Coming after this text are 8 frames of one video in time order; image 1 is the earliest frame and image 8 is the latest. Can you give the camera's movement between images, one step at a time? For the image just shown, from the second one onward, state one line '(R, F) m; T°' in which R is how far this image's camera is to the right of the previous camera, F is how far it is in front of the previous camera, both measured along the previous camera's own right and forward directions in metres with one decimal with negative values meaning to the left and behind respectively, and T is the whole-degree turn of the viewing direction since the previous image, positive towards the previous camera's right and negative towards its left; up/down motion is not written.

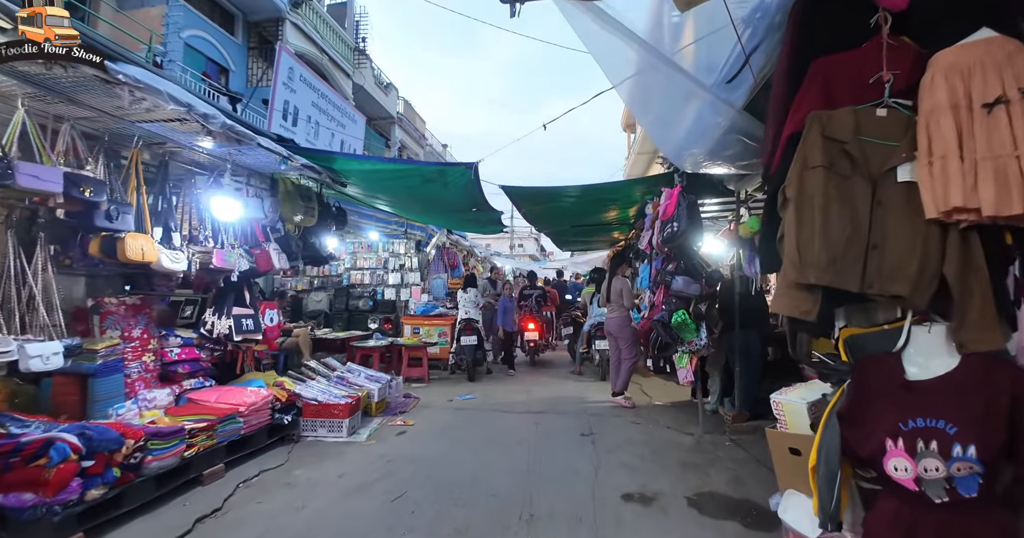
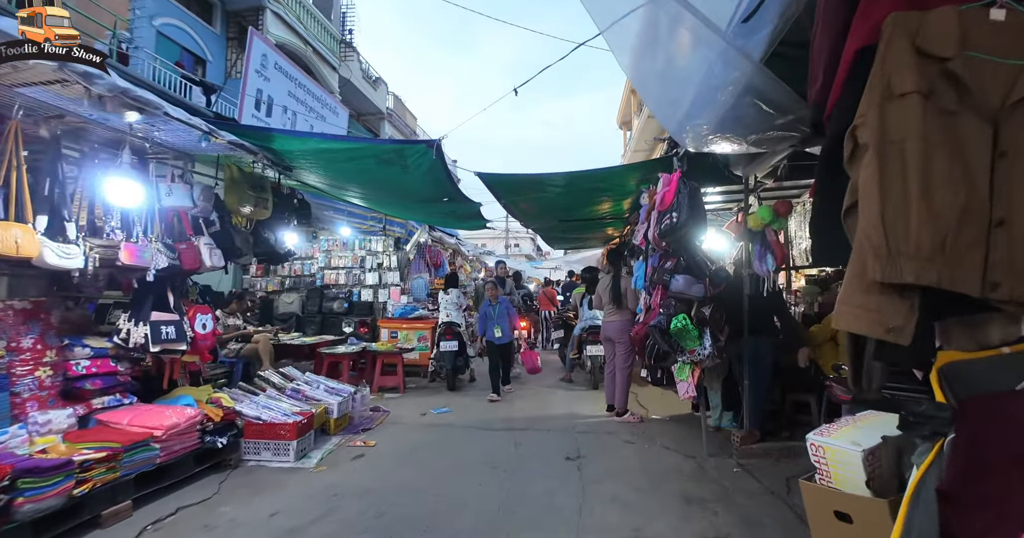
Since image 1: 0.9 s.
(+0.2, +0.6) m; 0°
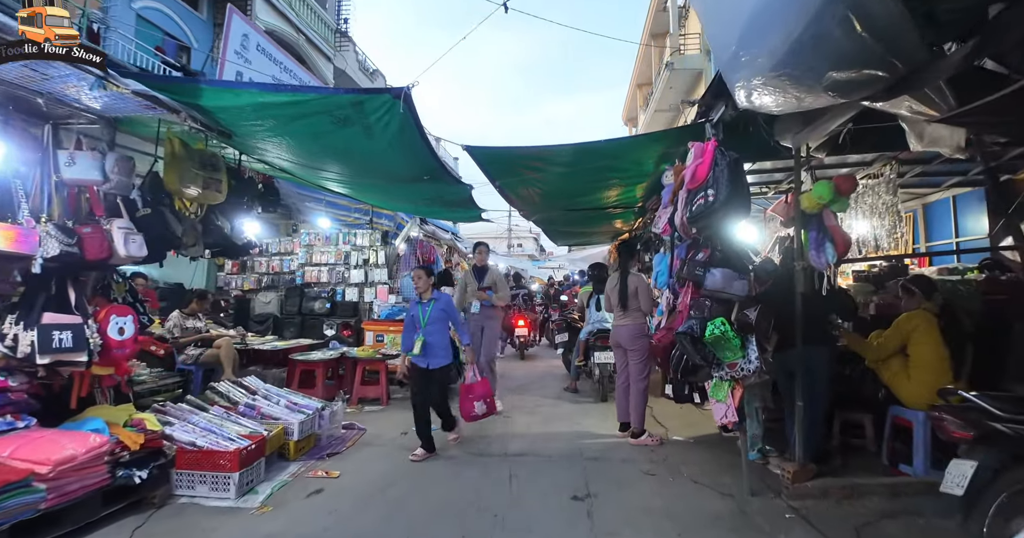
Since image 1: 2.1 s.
(+0.1, +0.8) m; 0°
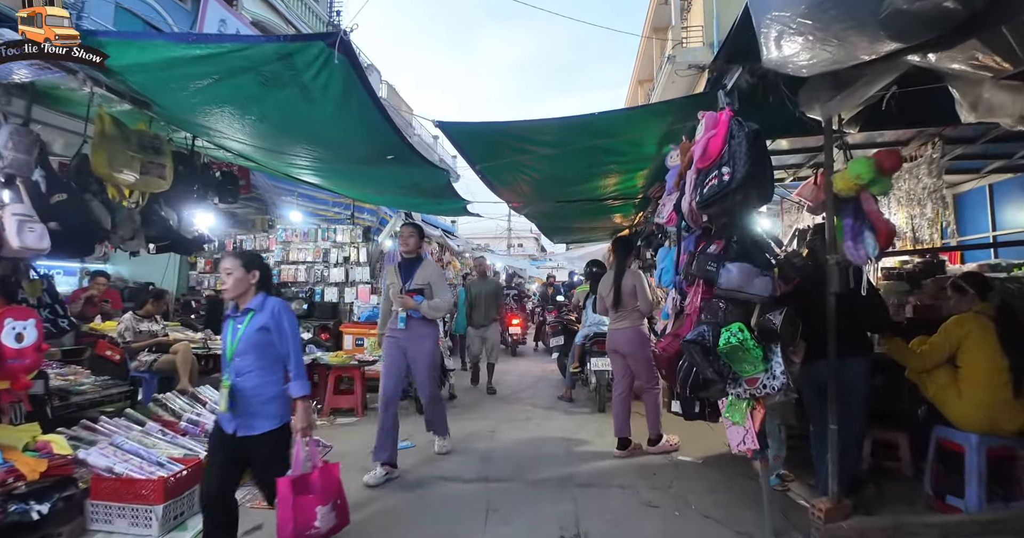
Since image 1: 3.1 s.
(+0.2, +0.5) m; 0°
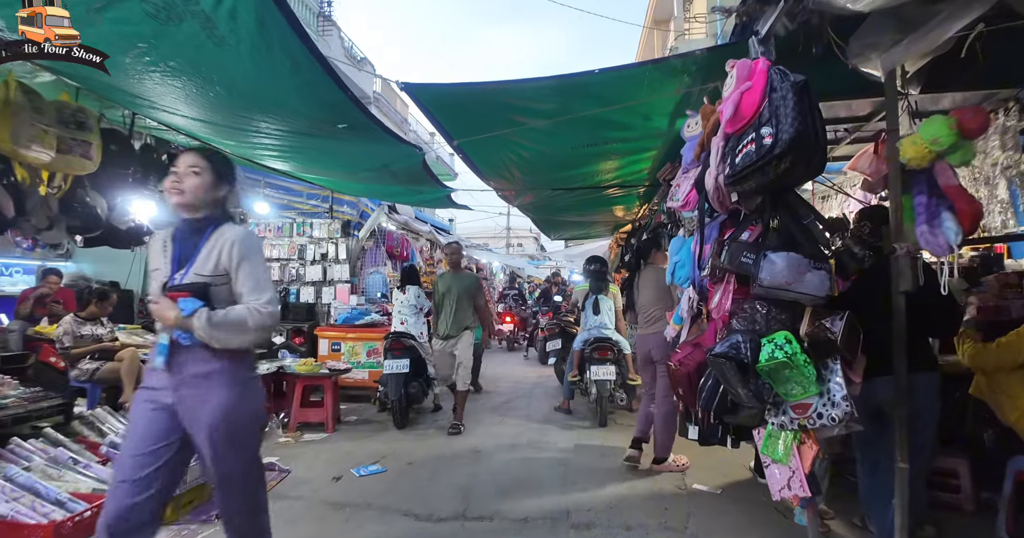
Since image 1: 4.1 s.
(+0.1, +0.6) m; 0°
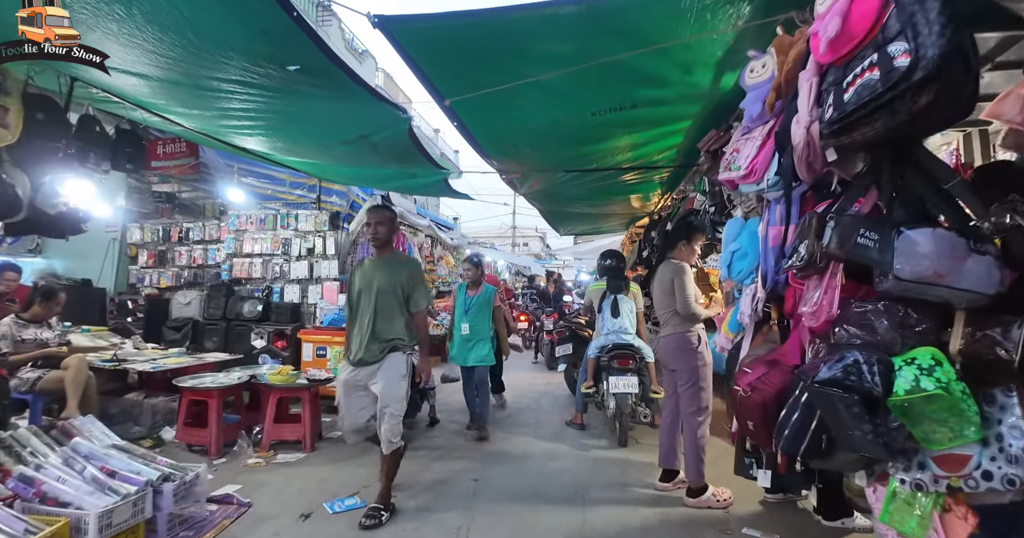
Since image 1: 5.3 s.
(0.0, +0.6) m; -1°
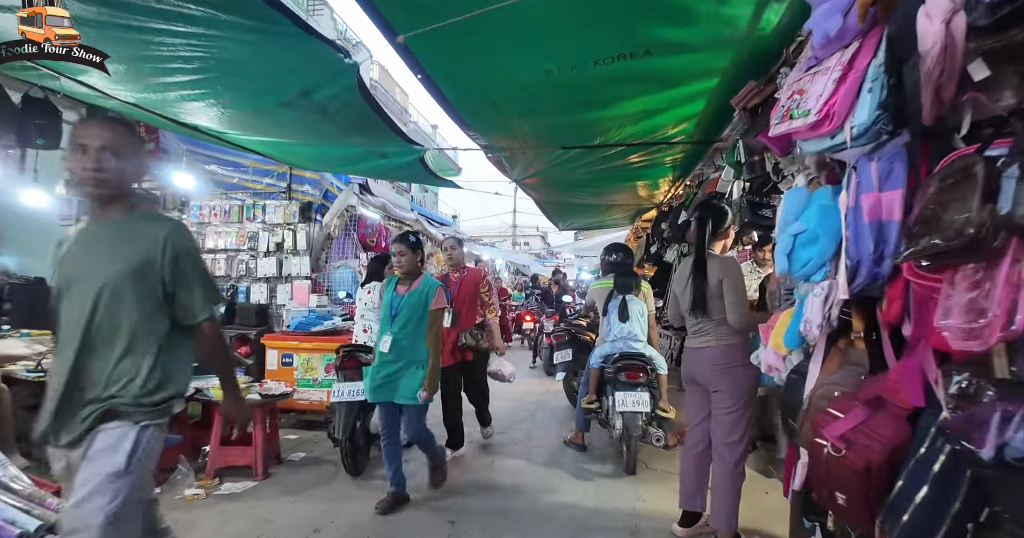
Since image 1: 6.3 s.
(+0.1, +0.6) m; 0°
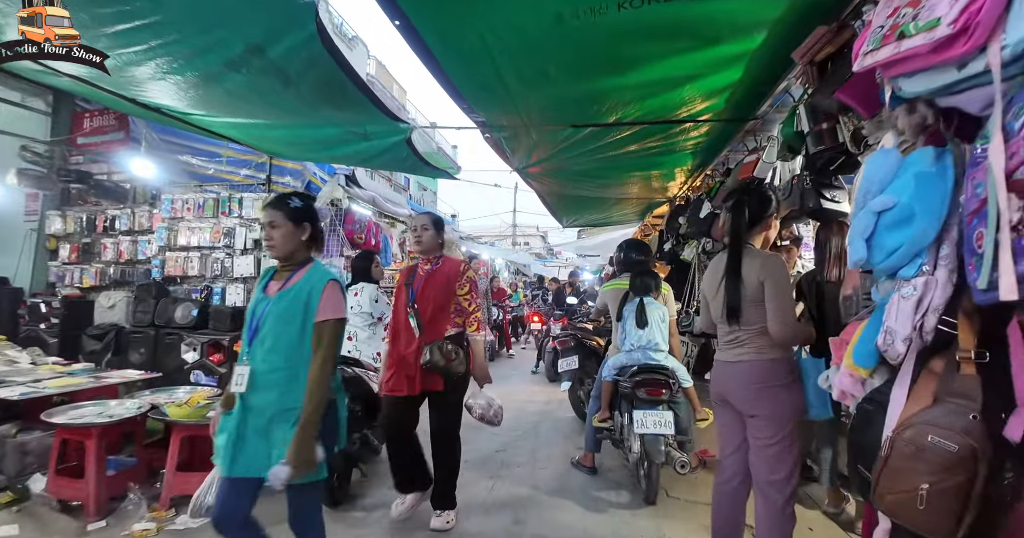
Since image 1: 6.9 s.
(0.0, +0.4) m; 0°
